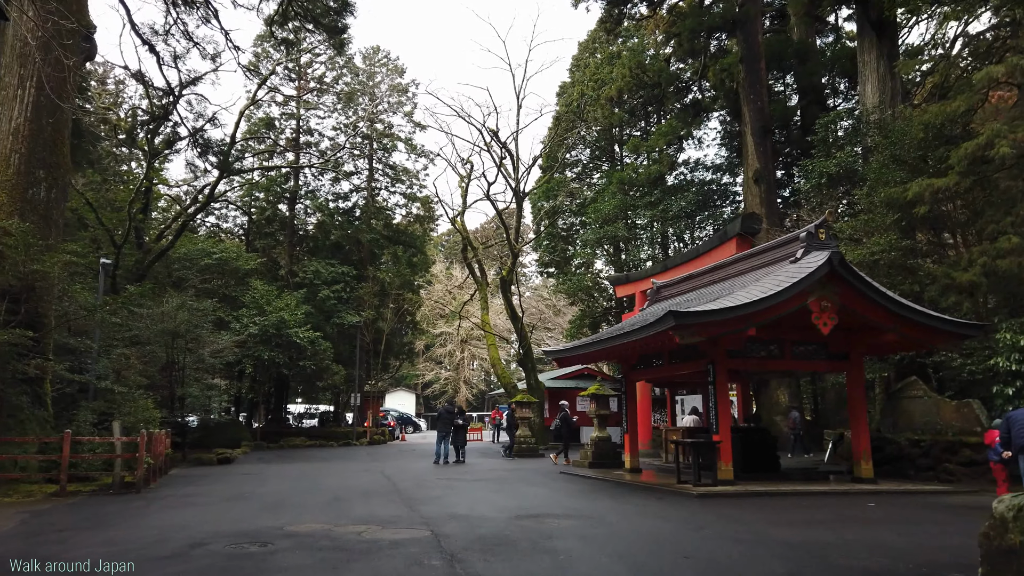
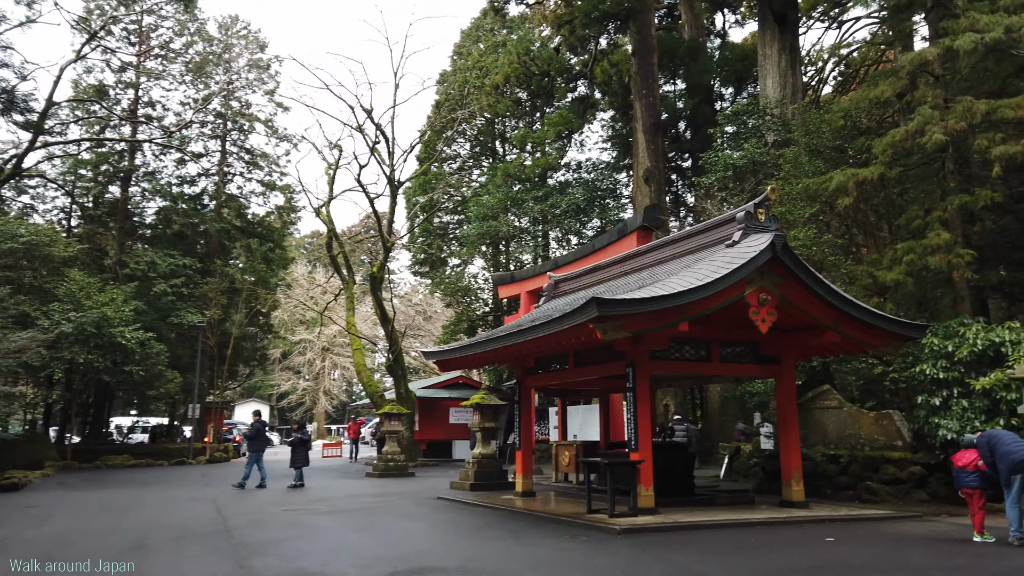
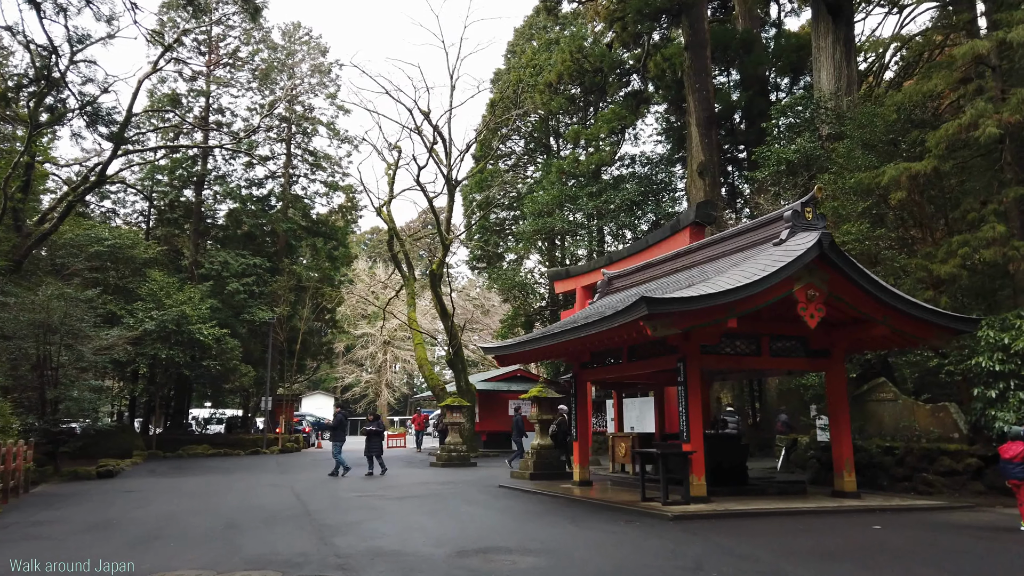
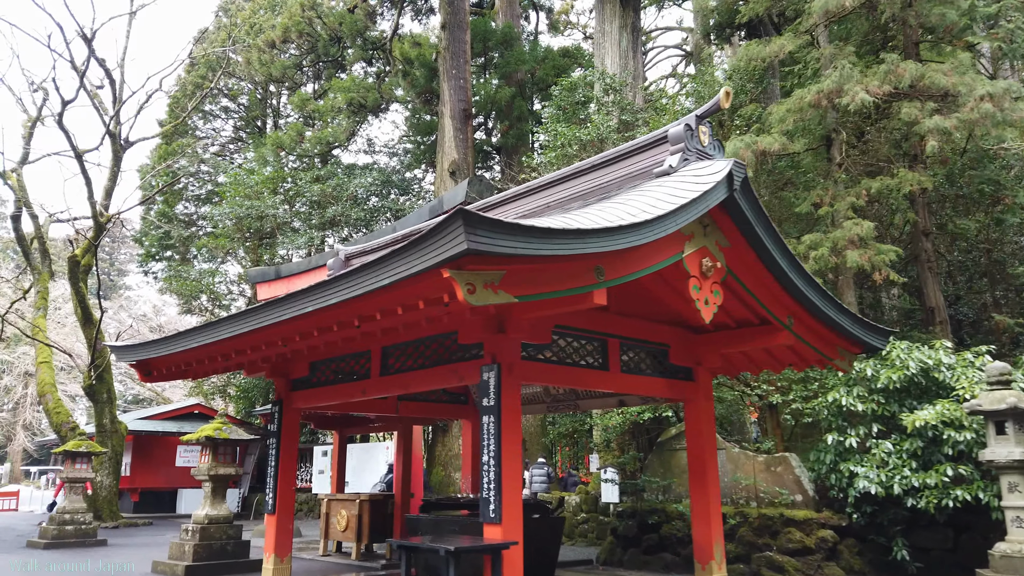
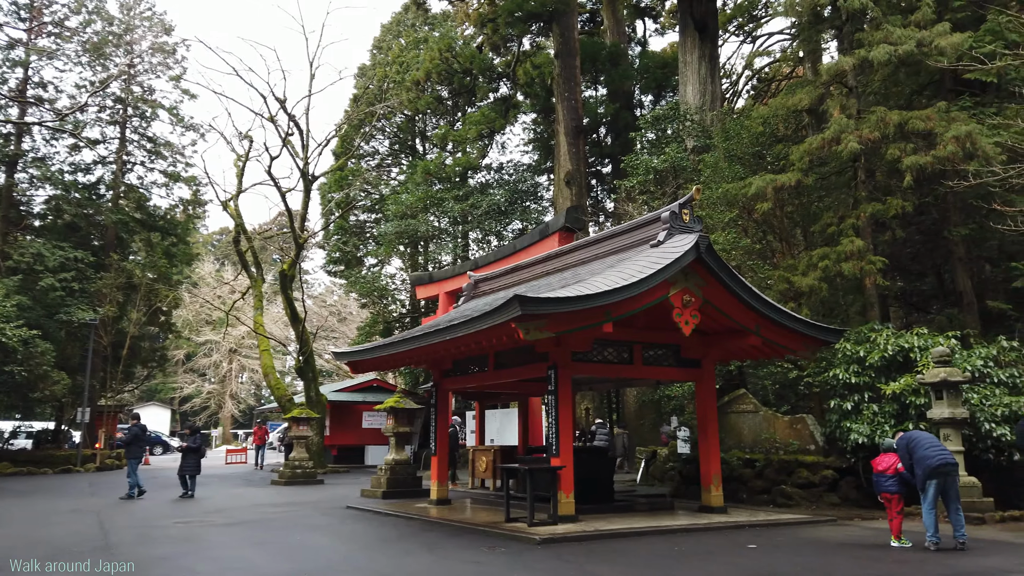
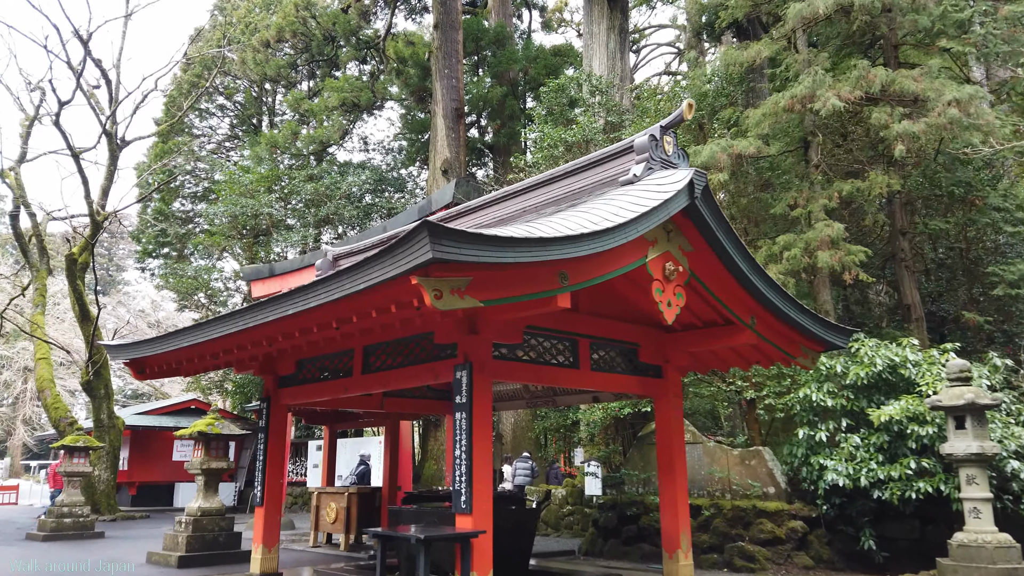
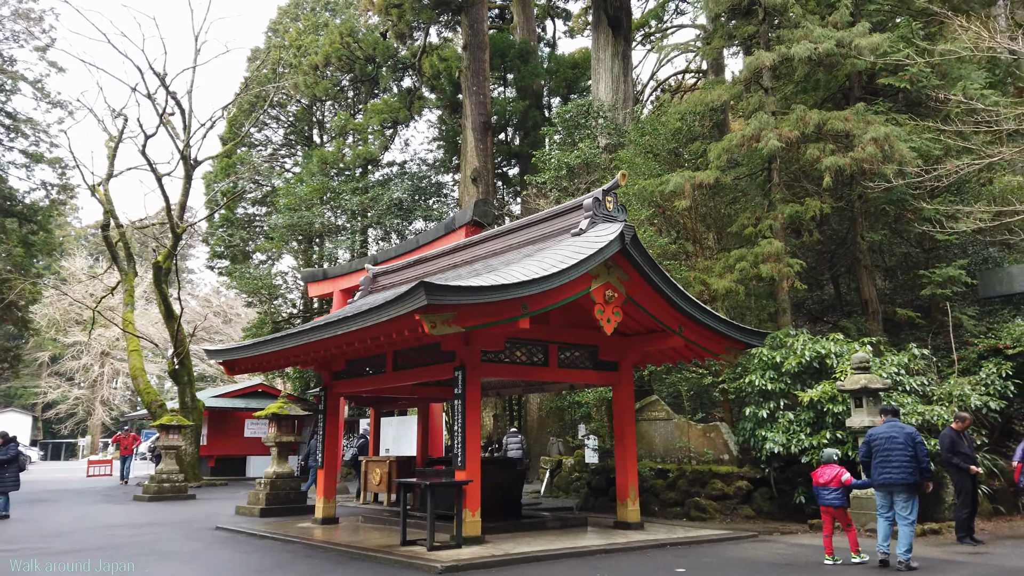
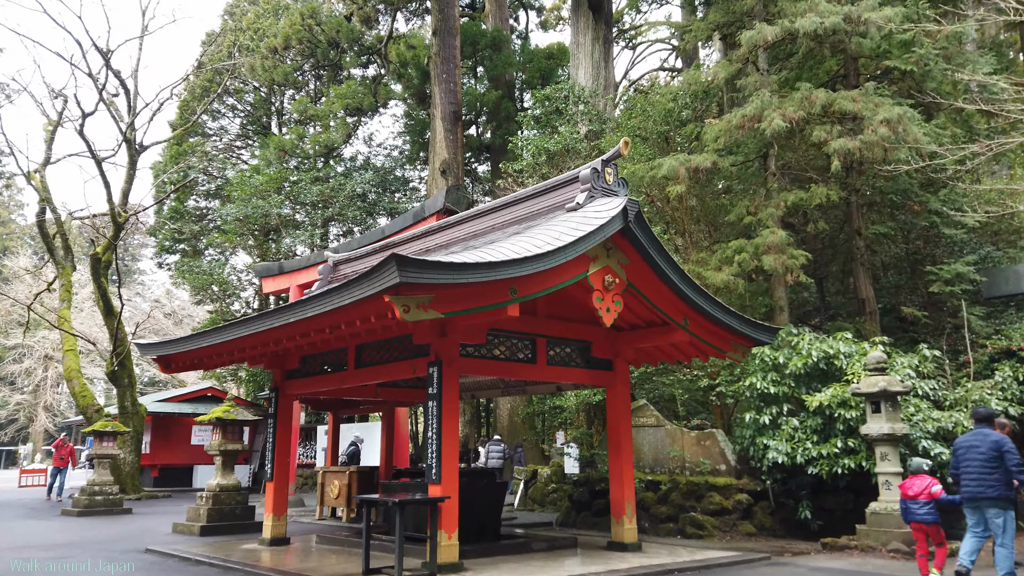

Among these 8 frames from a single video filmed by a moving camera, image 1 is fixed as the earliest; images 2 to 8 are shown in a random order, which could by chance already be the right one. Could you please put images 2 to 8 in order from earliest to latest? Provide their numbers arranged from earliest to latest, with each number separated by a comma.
3, 2, 5, 7, 8, 6, 4
